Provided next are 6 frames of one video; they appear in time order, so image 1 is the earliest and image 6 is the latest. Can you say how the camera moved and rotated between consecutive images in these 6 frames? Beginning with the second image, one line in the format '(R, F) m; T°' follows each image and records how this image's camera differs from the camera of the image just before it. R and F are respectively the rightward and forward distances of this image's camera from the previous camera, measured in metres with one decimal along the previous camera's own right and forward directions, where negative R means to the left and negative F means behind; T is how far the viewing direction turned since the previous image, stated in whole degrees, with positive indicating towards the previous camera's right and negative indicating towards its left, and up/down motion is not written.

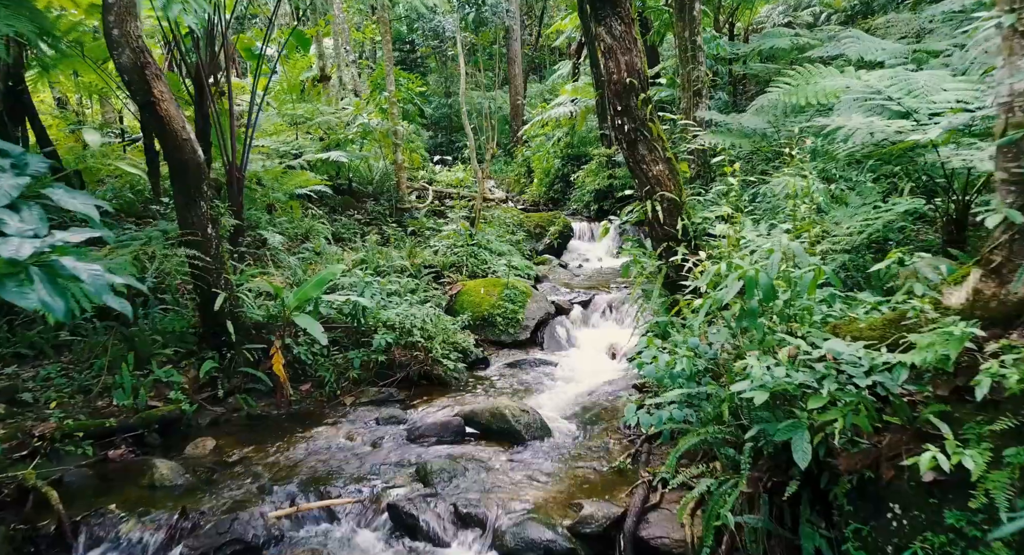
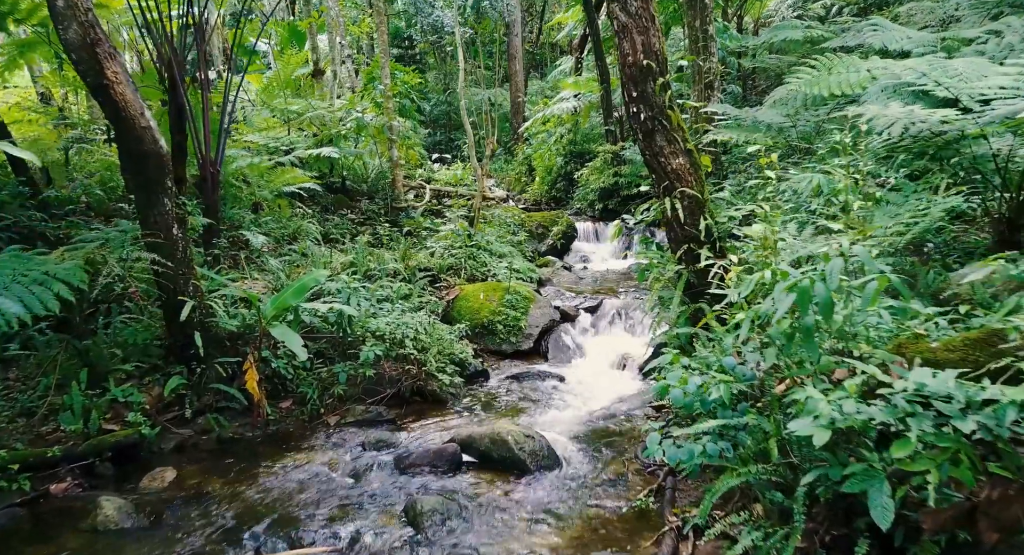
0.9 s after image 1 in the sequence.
(0.0, +0.5) m; 0°
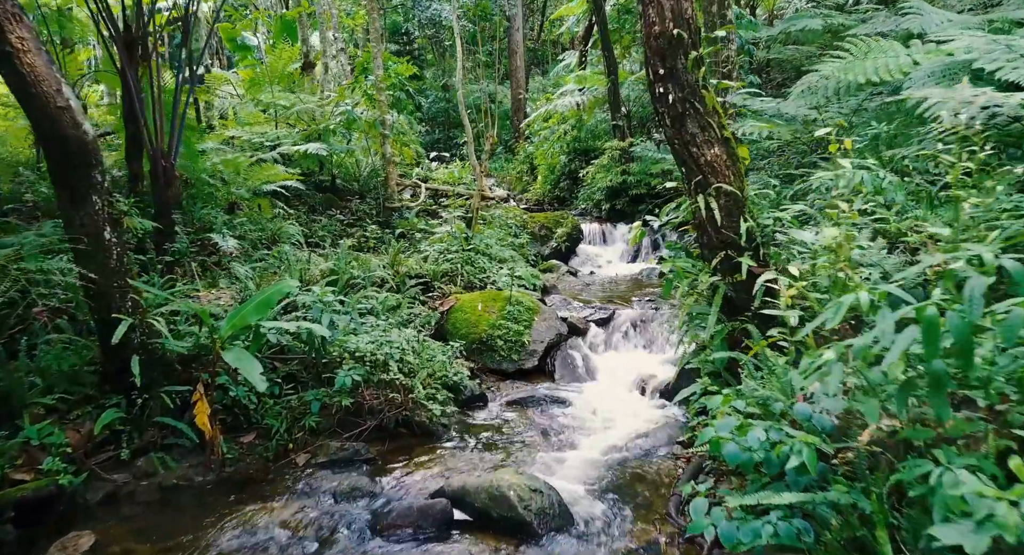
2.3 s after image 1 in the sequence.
(0.0, +0.6) m; 0°
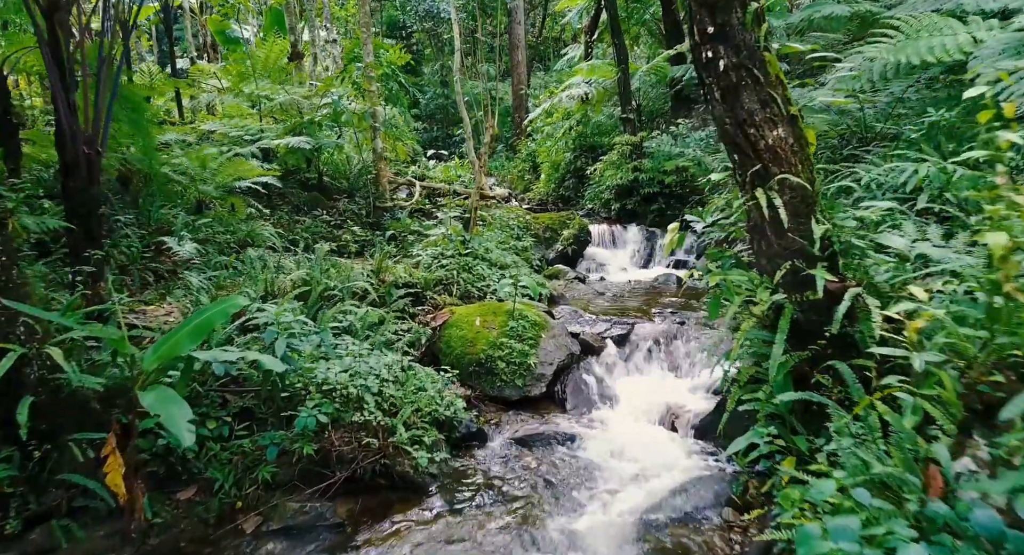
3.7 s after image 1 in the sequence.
(0.0, +0.7) m; 0°
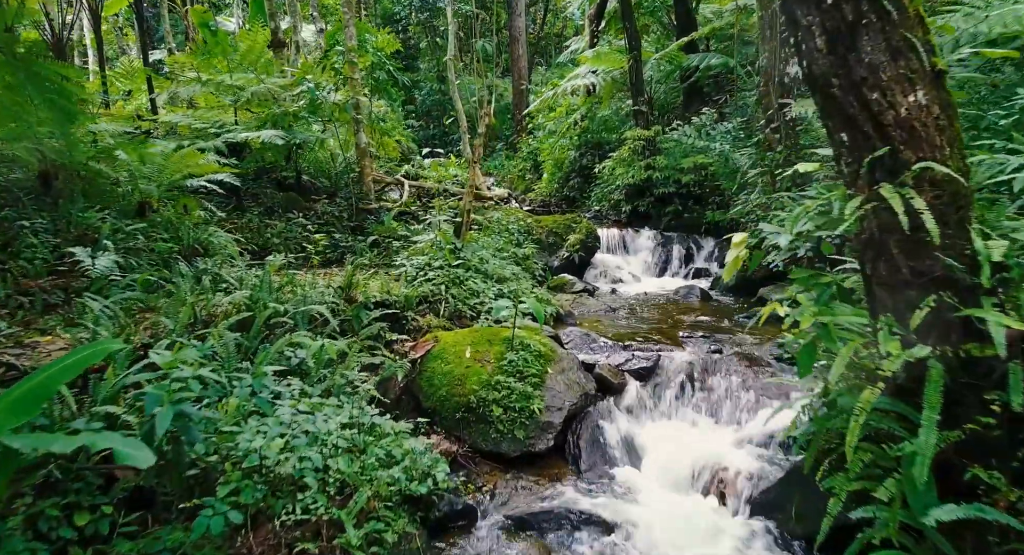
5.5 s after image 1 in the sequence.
(0.0, +0.9) m; 0°
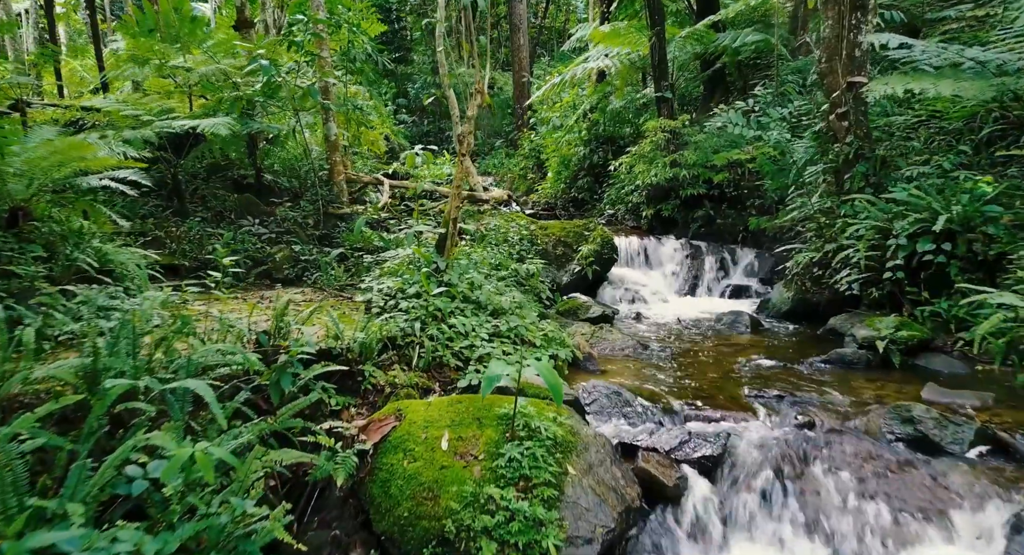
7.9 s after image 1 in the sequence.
(0.0, +1.3) m; 0°
